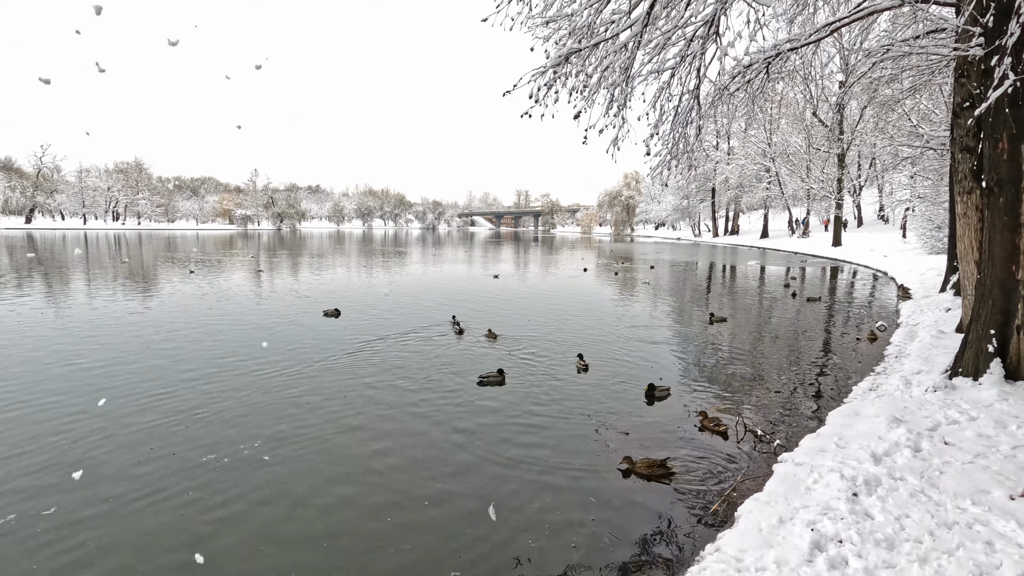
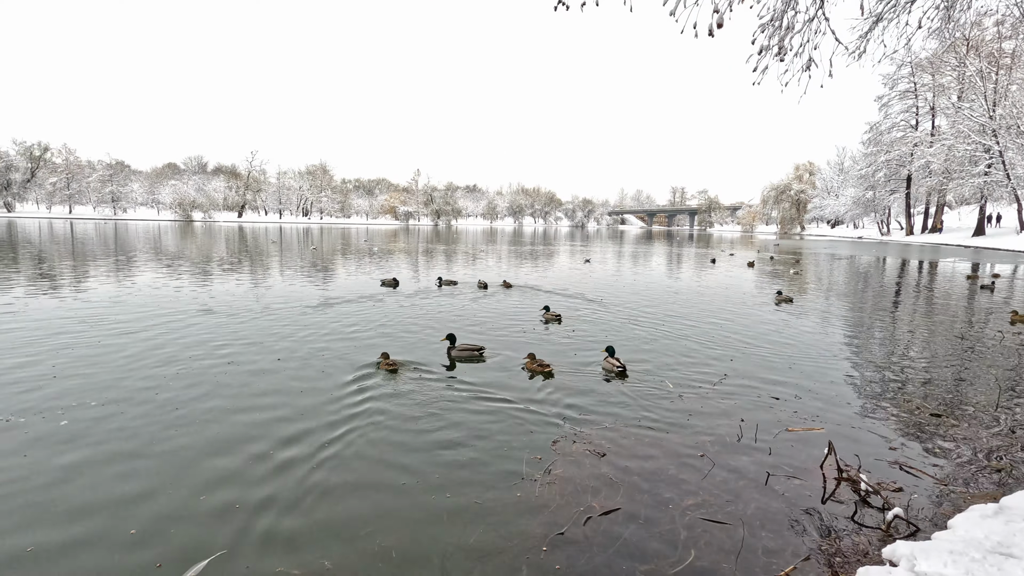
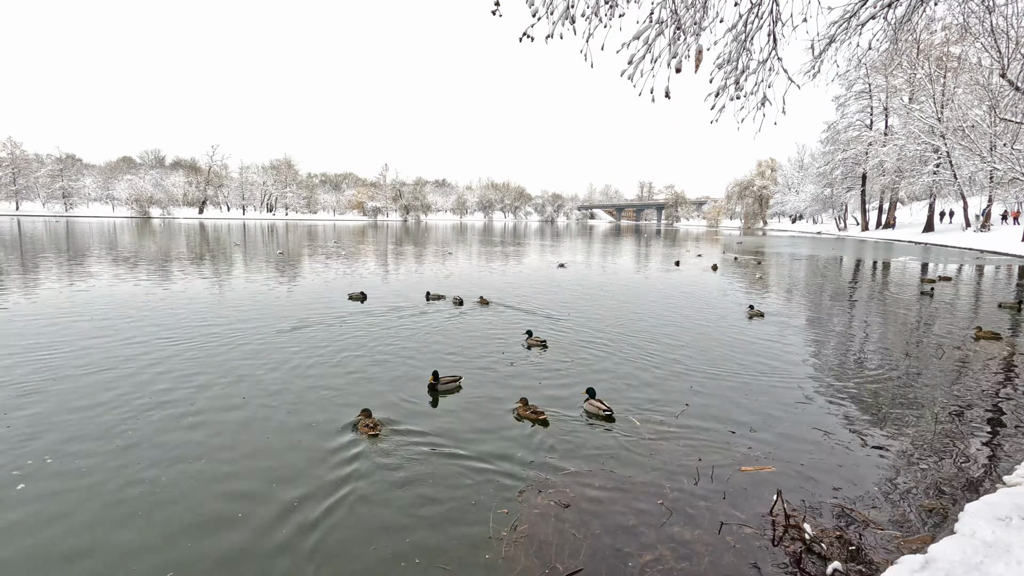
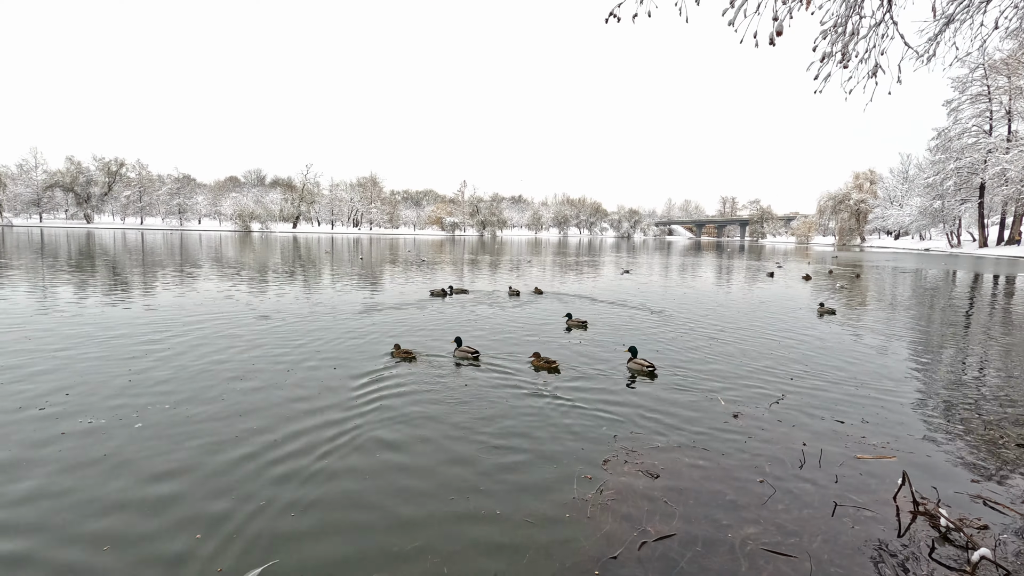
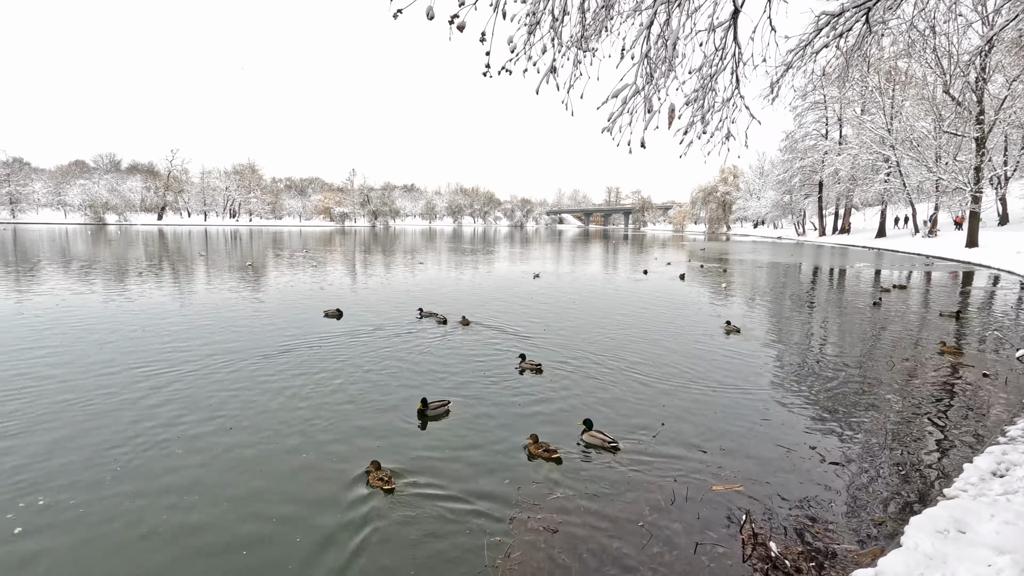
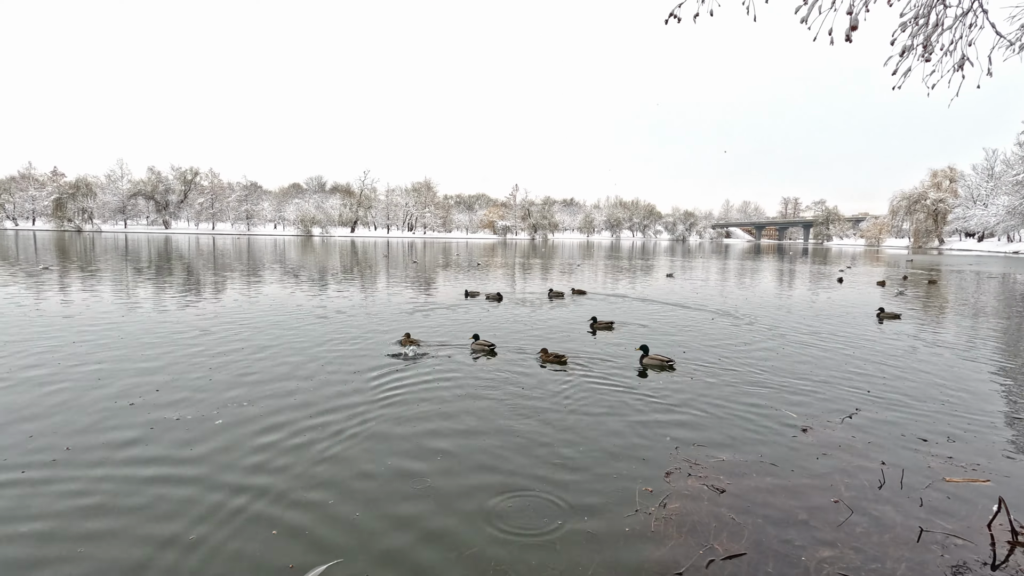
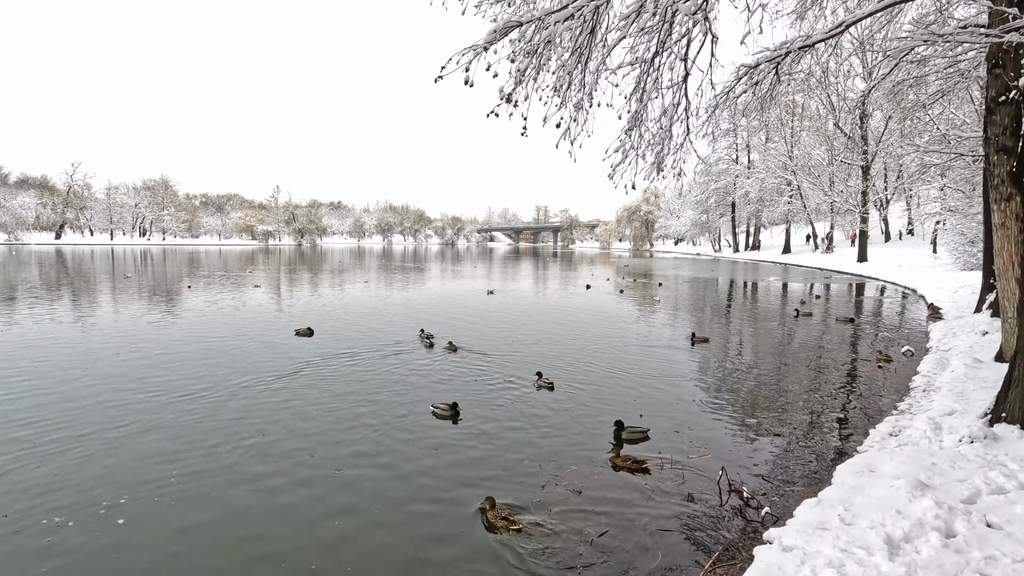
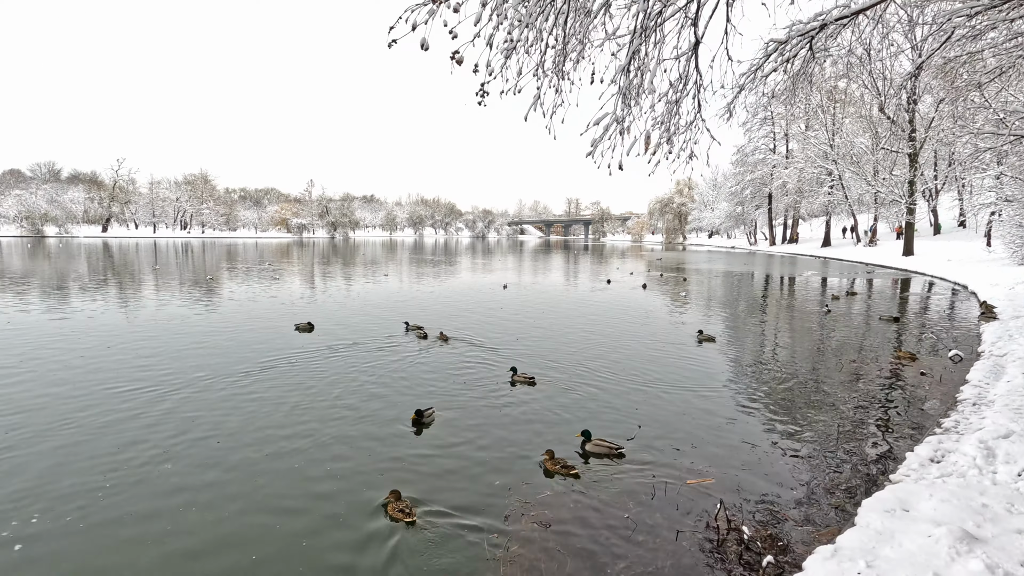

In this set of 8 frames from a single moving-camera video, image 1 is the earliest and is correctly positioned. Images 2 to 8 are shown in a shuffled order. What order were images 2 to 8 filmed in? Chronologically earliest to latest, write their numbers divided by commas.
7, 8, 5, 3, 2, 4, 6
